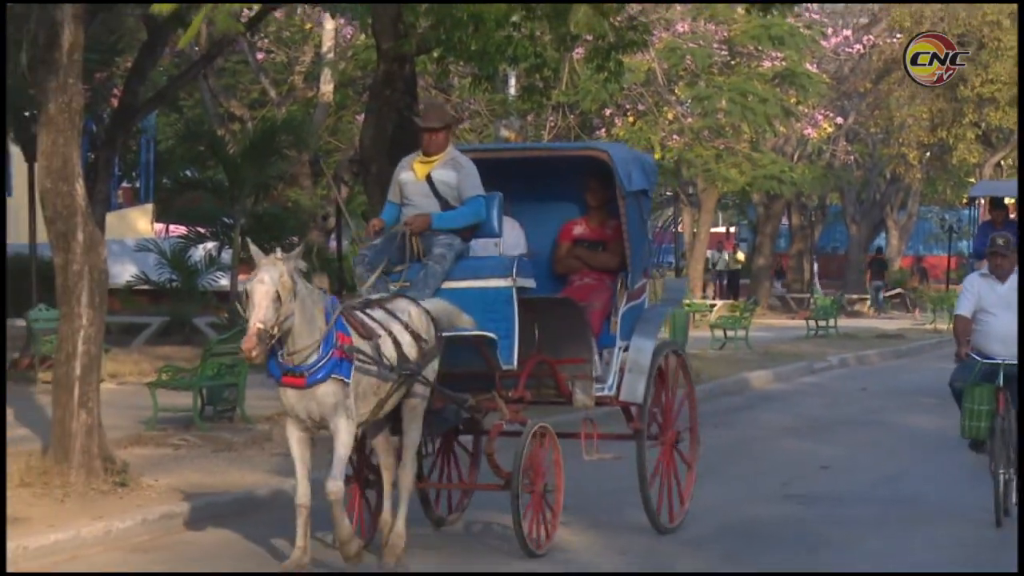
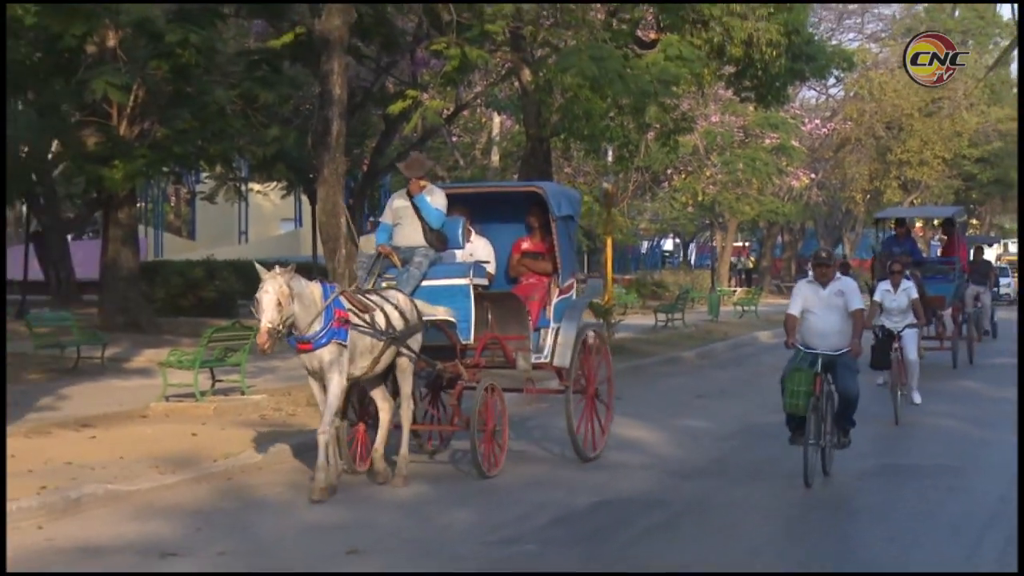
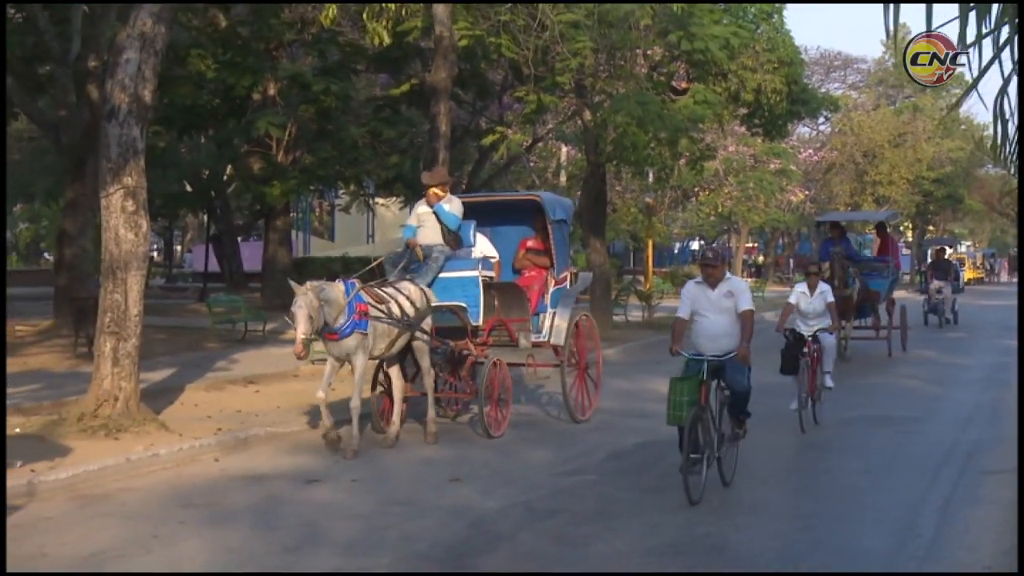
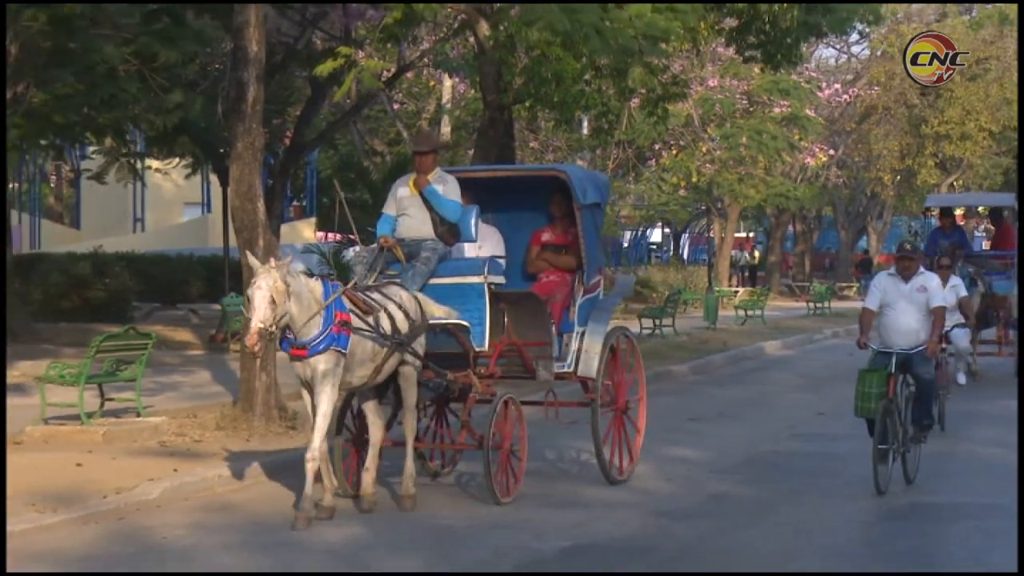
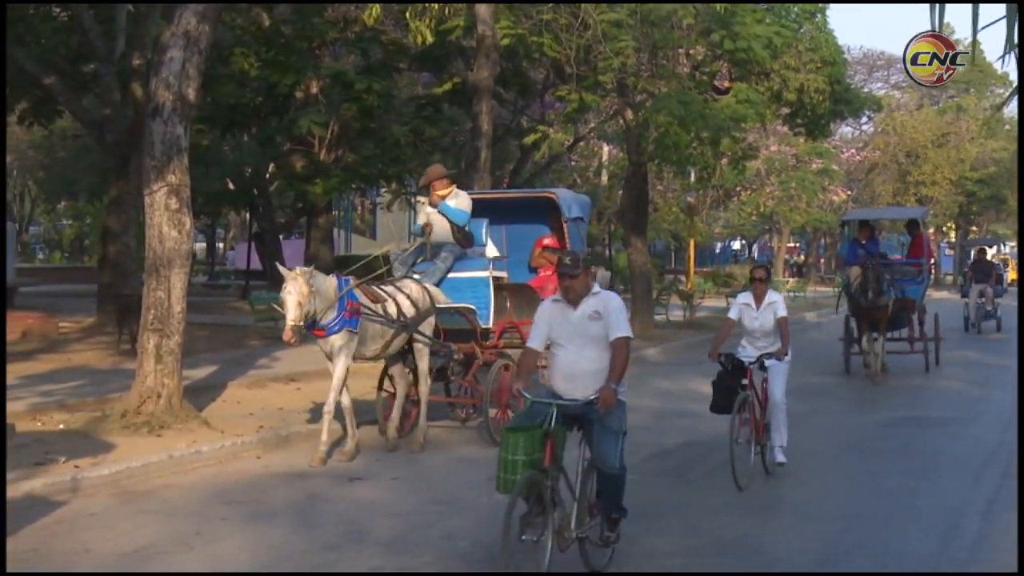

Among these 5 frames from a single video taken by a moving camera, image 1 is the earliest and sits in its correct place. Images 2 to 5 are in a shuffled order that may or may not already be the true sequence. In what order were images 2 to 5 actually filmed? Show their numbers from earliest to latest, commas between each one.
4, 2, 3, 5
